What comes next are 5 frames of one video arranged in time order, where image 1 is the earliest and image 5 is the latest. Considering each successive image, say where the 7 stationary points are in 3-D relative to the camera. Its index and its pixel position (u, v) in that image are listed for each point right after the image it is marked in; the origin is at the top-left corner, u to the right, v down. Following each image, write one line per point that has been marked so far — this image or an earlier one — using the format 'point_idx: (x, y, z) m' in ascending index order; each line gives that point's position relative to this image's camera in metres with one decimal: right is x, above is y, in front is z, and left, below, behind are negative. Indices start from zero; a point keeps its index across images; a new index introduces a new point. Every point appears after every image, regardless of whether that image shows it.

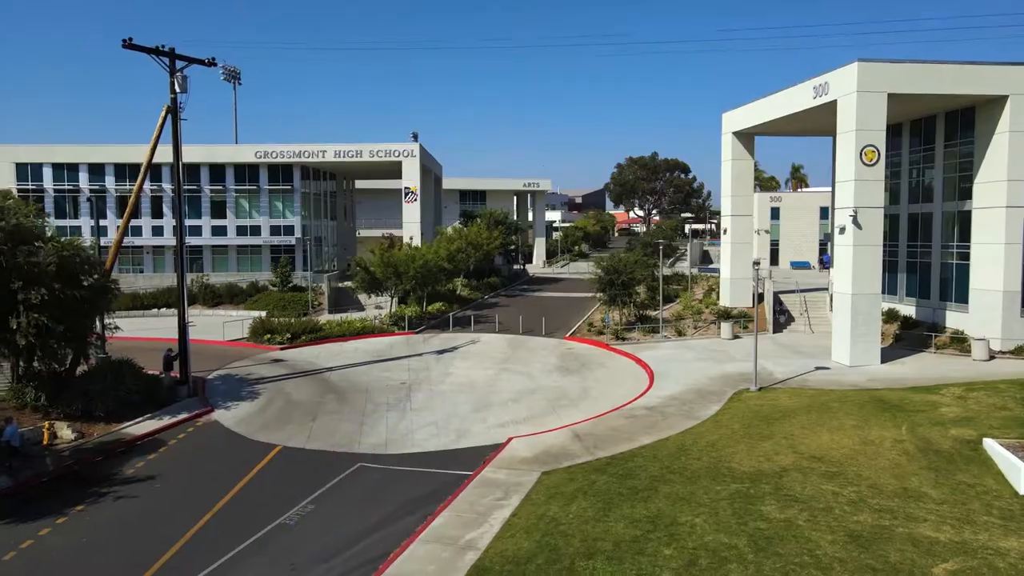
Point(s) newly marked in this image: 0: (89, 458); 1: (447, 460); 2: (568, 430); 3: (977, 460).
0: (-10.0, -4.0, +16.3) m
1: (-1.5, -4.0, +16.2) m
2: (+1.4, -3.5, +17.2) m
3: (+9.5, -3.5, +14.2) m
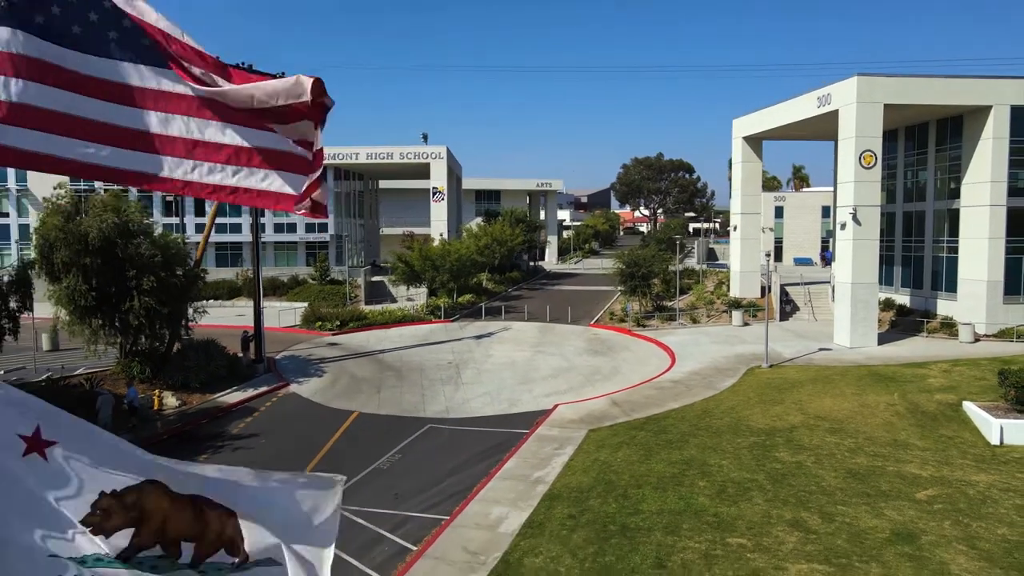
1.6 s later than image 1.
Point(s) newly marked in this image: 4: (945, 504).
0: (-8.7, -3.6, +19.0) m
1: (-0.2, -3.6, +18.8) m
2: (+2.7, -3.2, +19.9) m
3: (+10.8, -3.2, +16.8) m
4: (+8.0, -4.0, +12.8) m
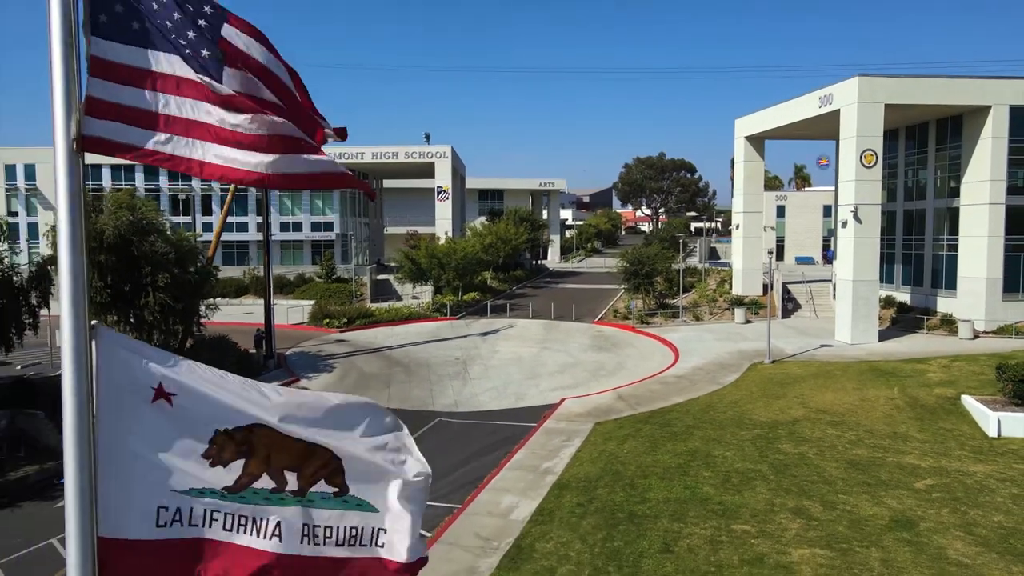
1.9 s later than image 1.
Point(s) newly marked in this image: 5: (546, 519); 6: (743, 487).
0: (-8.5, -3.5, +19.4) m
1: (0.0, -3.5, +19.2) m
2: (+2.9, -3.1, +20.3) m
3: (+11.0, -3.1, +17.2) m
4: (+8.2, -3.9, +13.2) m
5: (+0.6, -4.2, +12.7) m
6: (+4.5, -3.9, +13.6) m
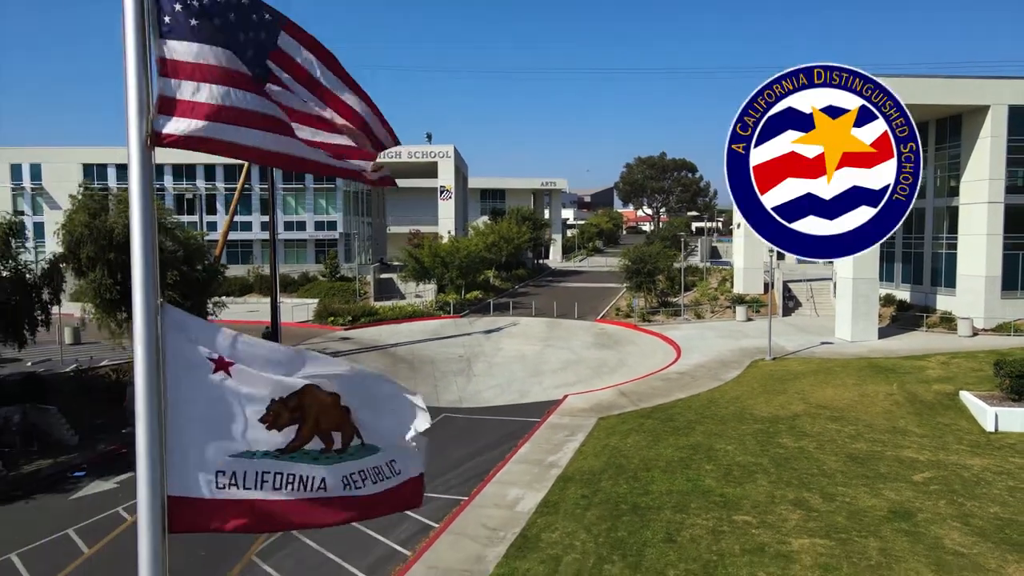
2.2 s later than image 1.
0: (-8.4, -3.5, +19.7) m
1: (+0.1, -3.4, +19.5) m
2: (+3.0, -3.0, +20.5) m
3: (+11.2, -3.0, +17.5) m
4: (+8.3, -3.8, +13.5) m
5: (+0.7, -4.2, +12.9) m
6: (+4.7, -3.8, +13.8) m
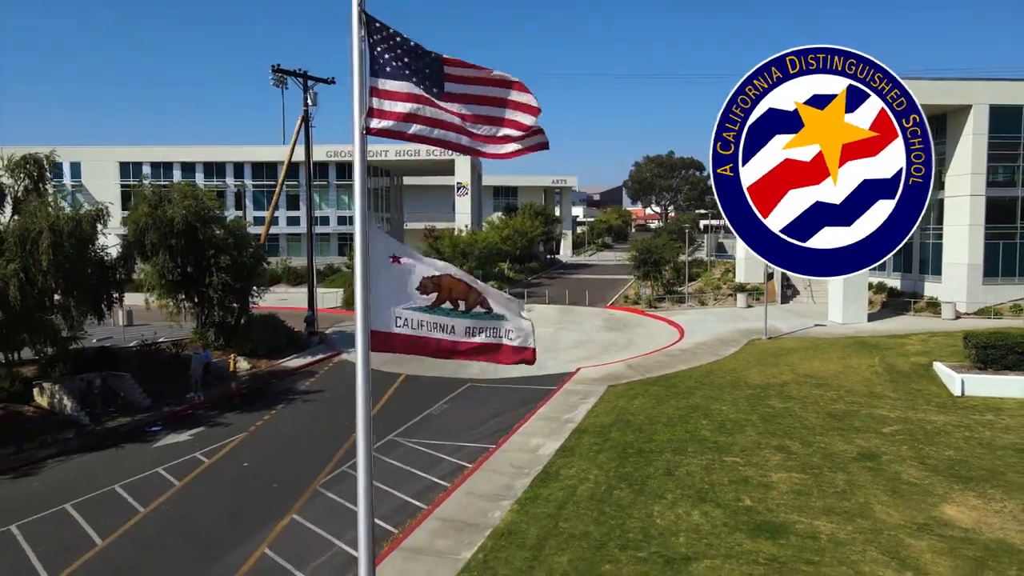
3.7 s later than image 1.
0: (-7.8, -2.9, +21.9) m
1: (+0.7, -2.9, +21.7) m
2: (+3.6, -2.5, +22.7) m
3: (+11.7, -2.5, +19.5) m
4: (+8.8, -3.3, +15.5) m
5: (+1.2, -3.6, +15.1) m
6: (+5.2, -3.3, +15.9) m
